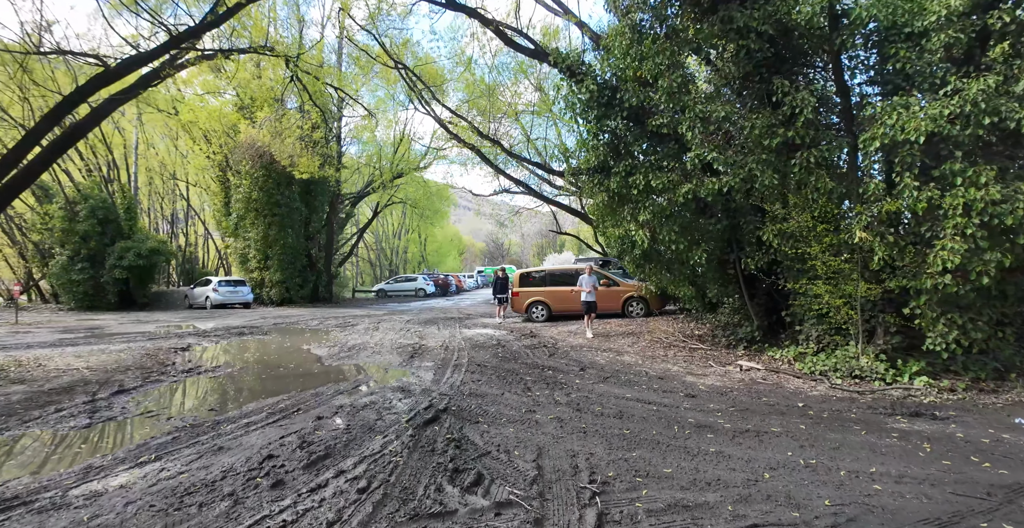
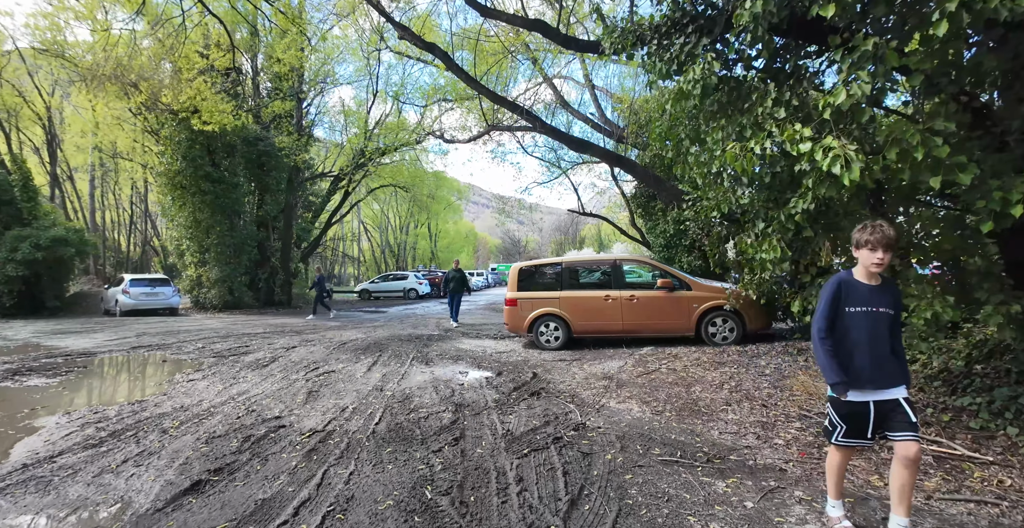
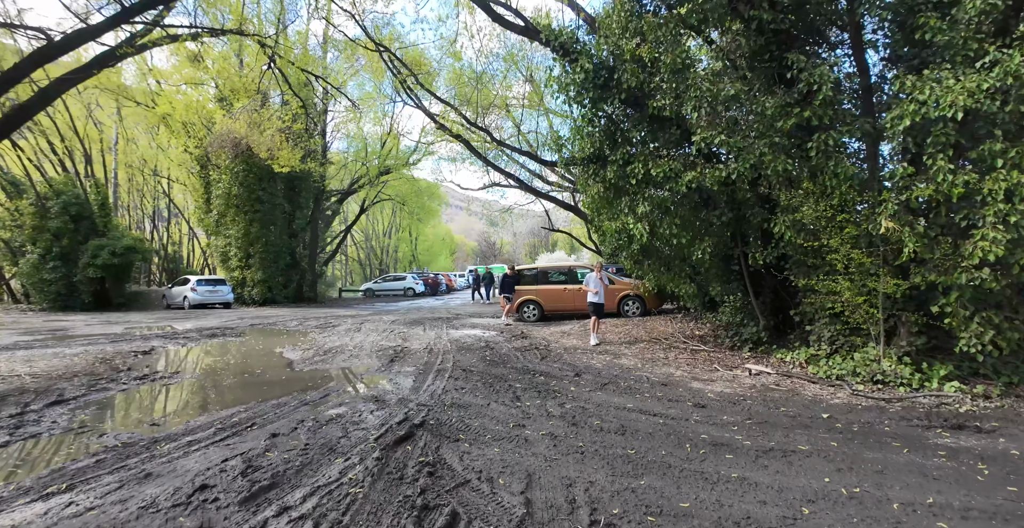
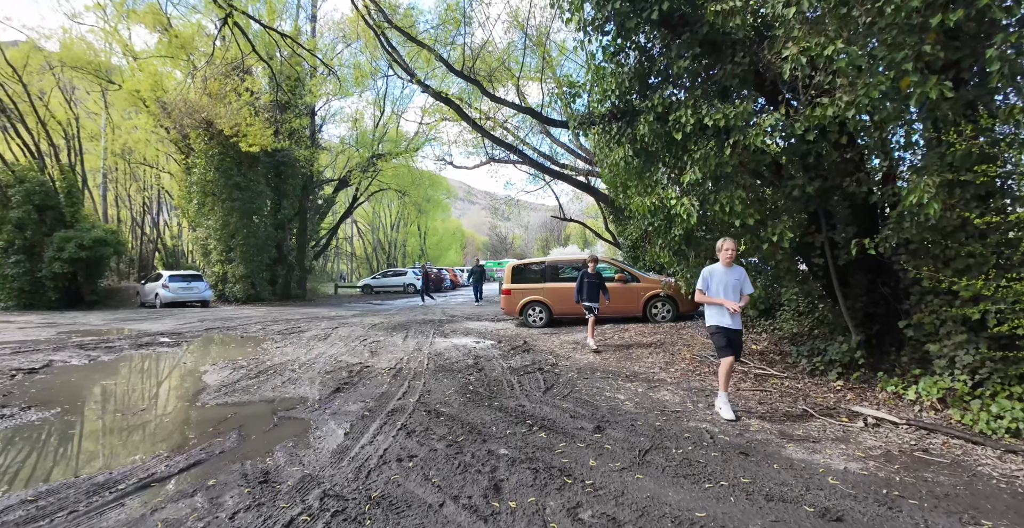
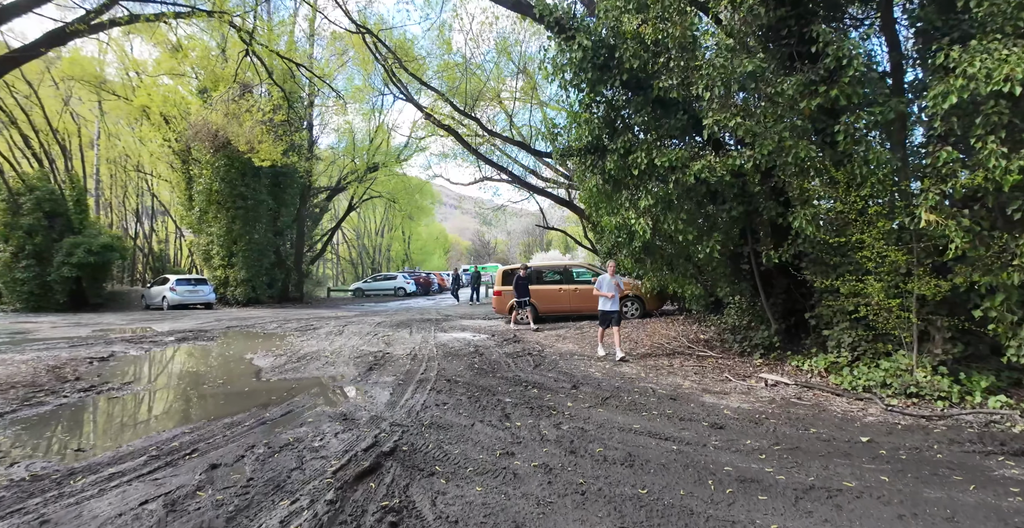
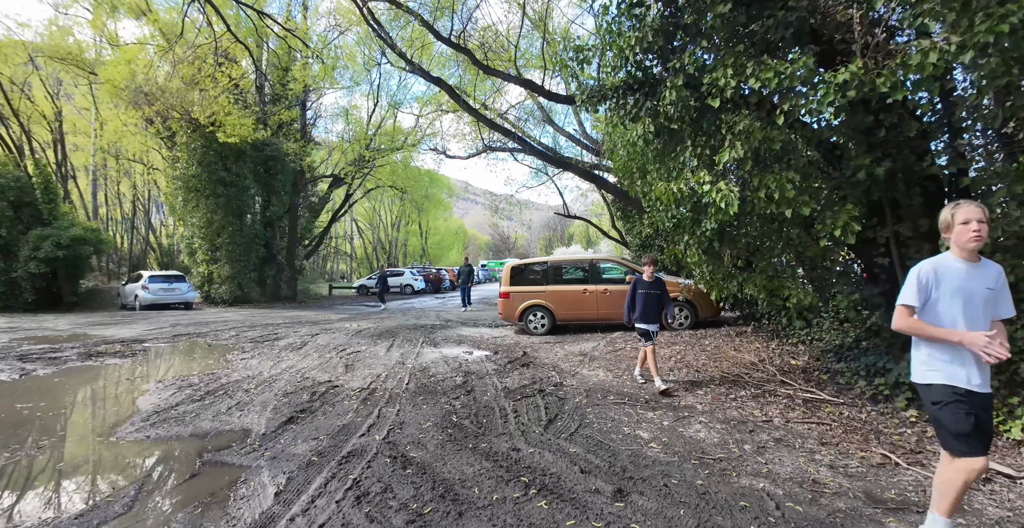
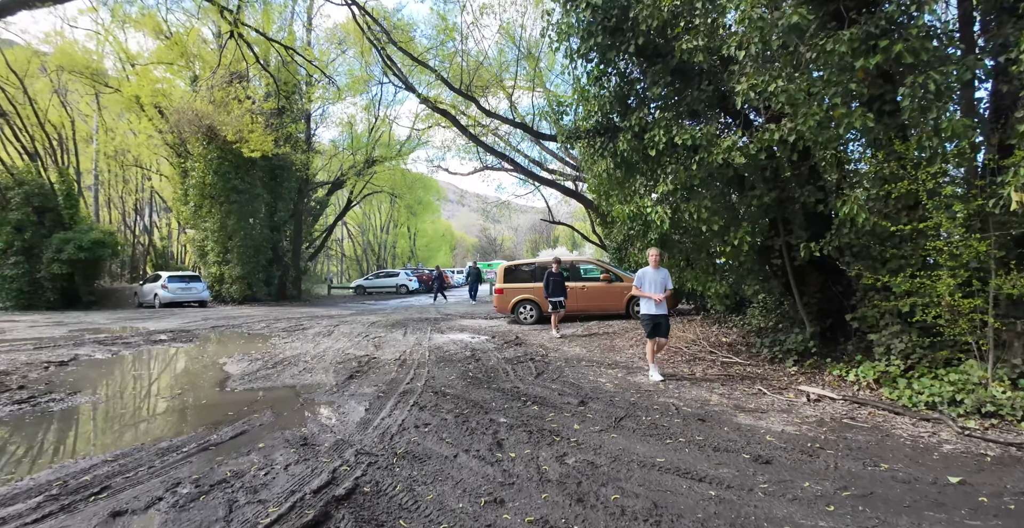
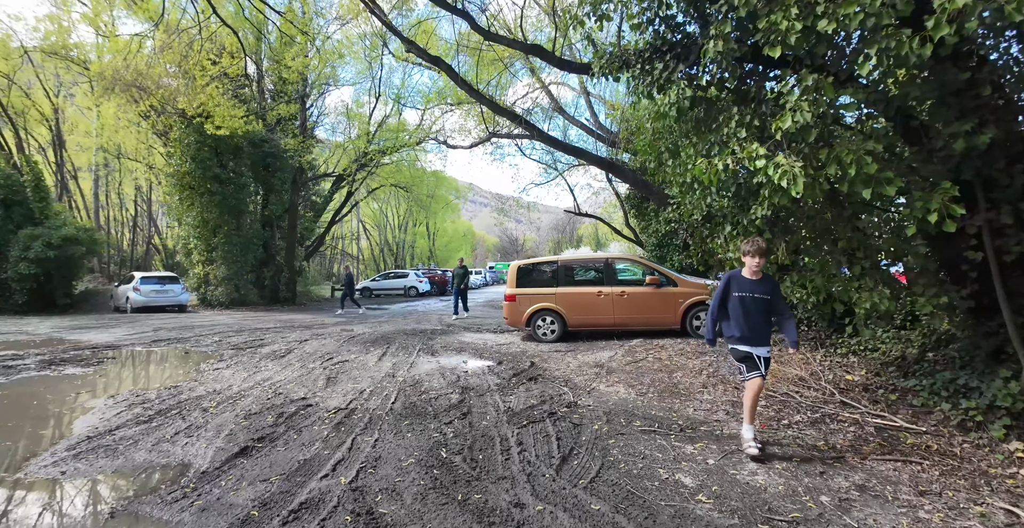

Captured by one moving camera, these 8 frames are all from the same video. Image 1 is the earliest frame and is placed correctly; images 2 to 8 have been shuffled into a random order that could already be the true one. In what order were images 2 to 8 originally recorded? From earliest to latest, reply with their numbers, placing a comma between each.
3, 5, 7, 4, 6, 8, 2
